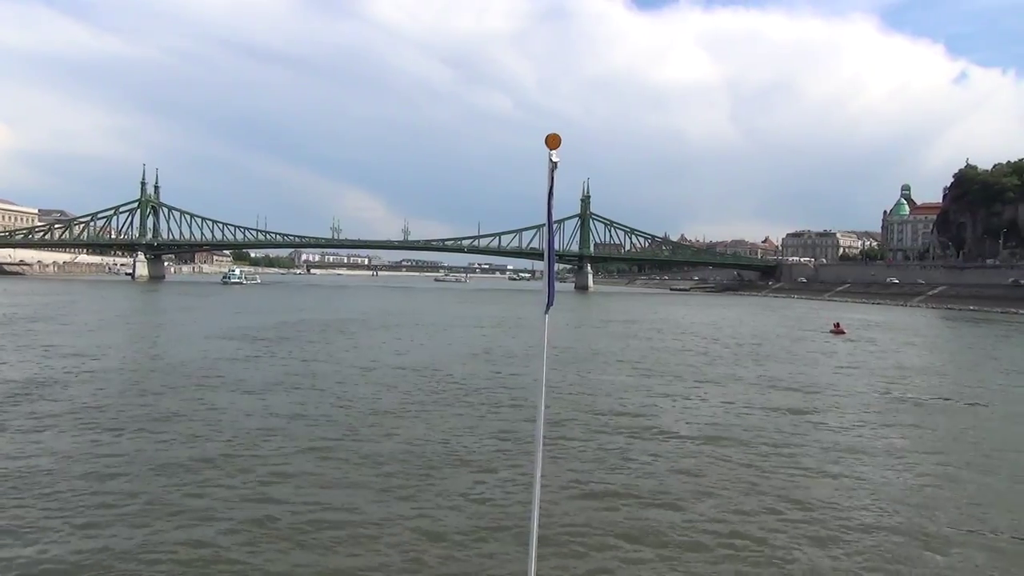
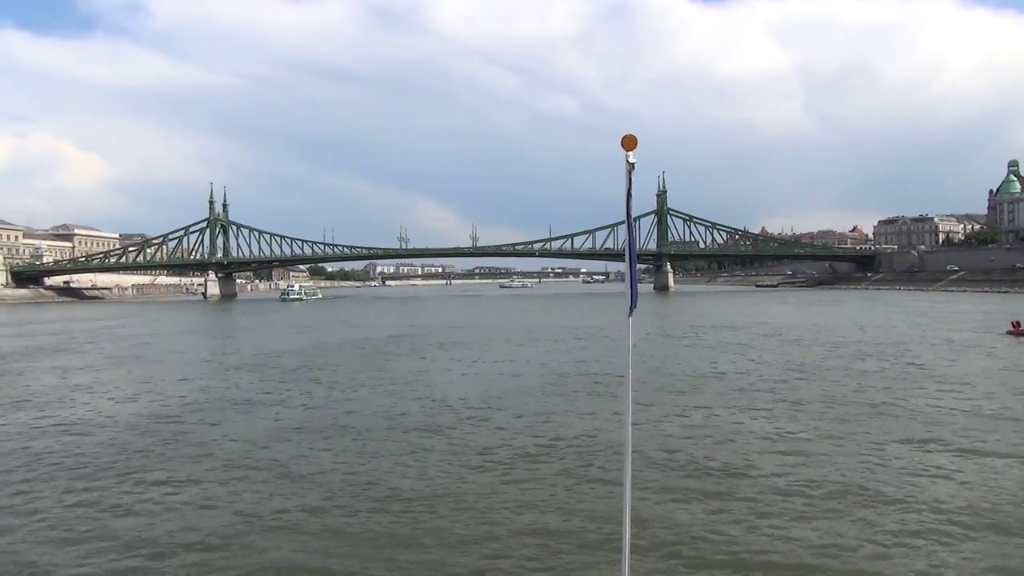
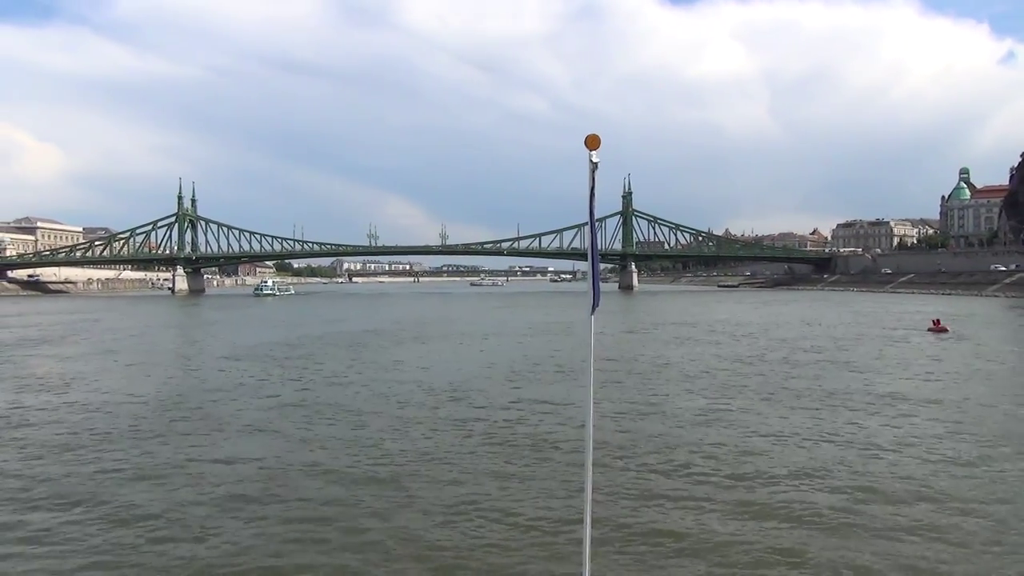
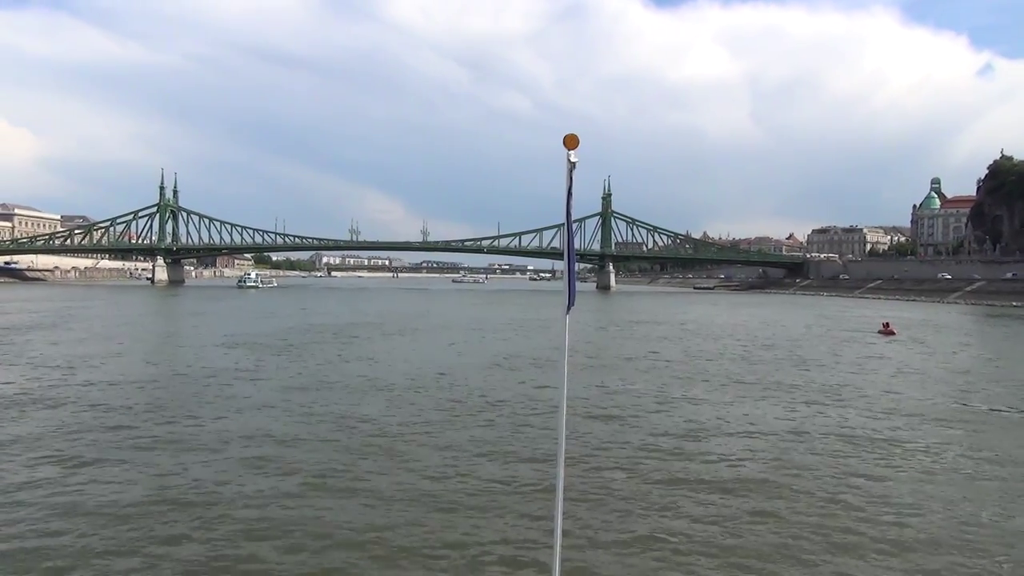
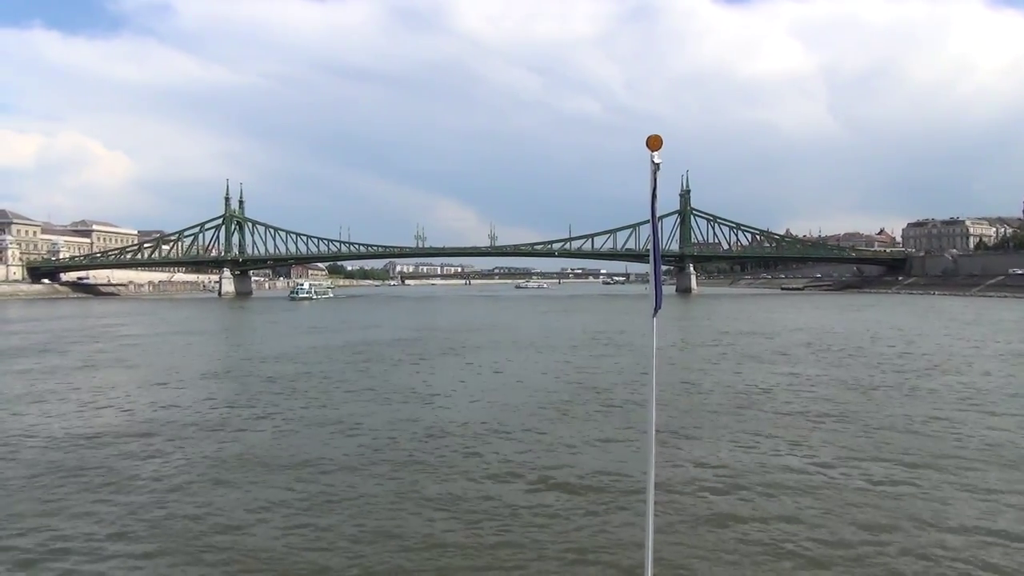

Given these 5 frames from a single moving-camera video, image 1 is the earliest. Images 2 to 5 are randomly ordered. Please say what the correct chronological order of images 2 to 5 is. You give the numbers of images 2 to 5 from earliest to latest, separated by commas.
4, 3, 2, 5
